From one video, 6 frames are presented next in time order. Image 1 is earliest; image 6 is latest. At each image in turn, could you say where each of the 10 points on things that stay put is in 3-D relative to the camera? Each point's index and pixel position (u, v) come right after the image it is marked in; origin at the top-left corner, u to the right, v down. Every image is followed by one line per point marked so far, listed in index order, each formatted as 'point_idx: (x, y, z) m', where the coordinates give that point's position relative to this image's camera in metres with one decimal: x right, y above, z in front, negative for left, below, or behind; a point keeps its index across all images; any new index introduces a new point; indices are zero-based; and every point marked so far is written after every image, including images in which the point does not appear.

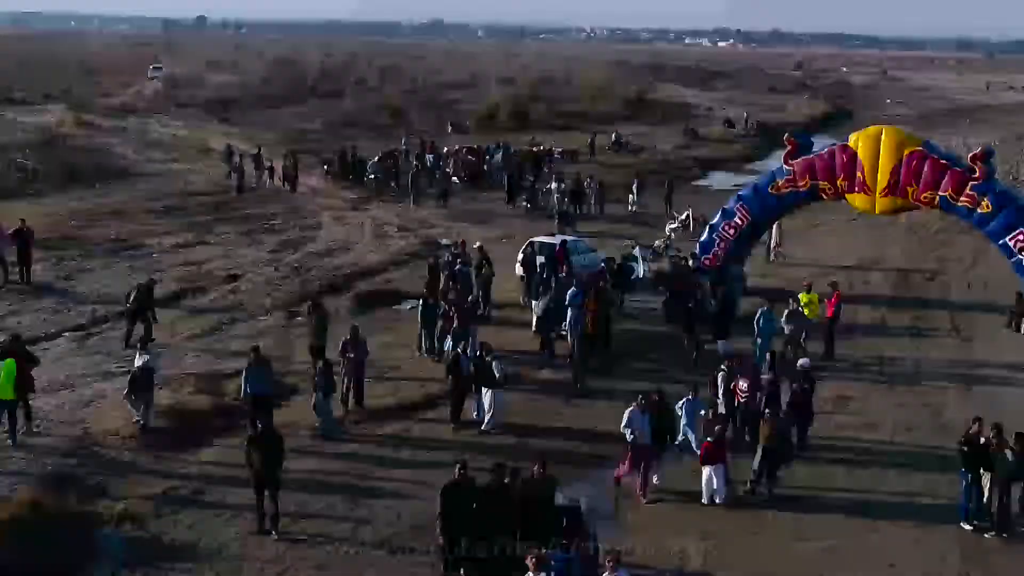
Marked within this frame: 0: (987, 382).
0: (+6.1, -1.2, +19.0) m
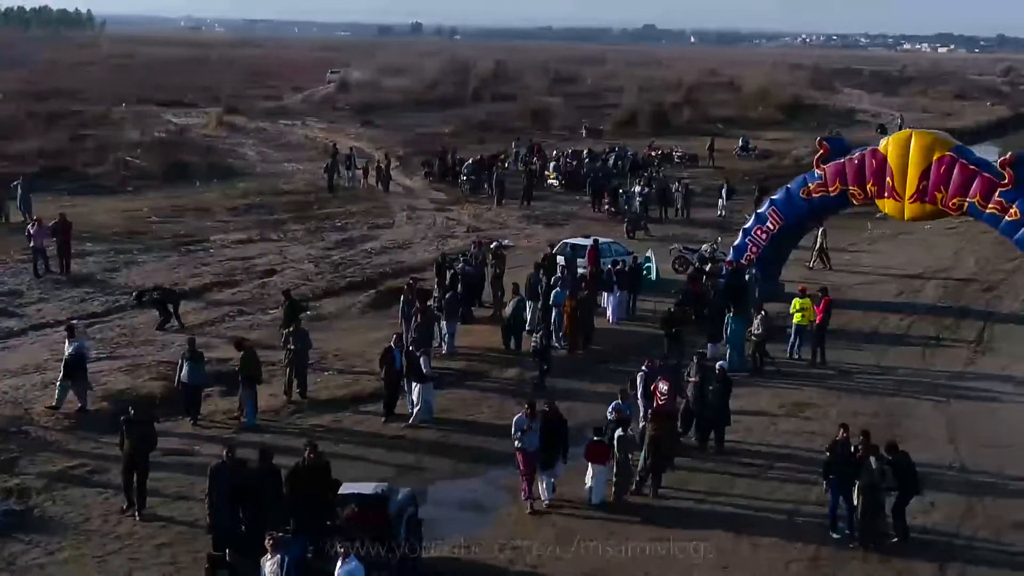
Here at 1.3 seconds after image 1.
0: (+5.7, -1.3, +18.4) m
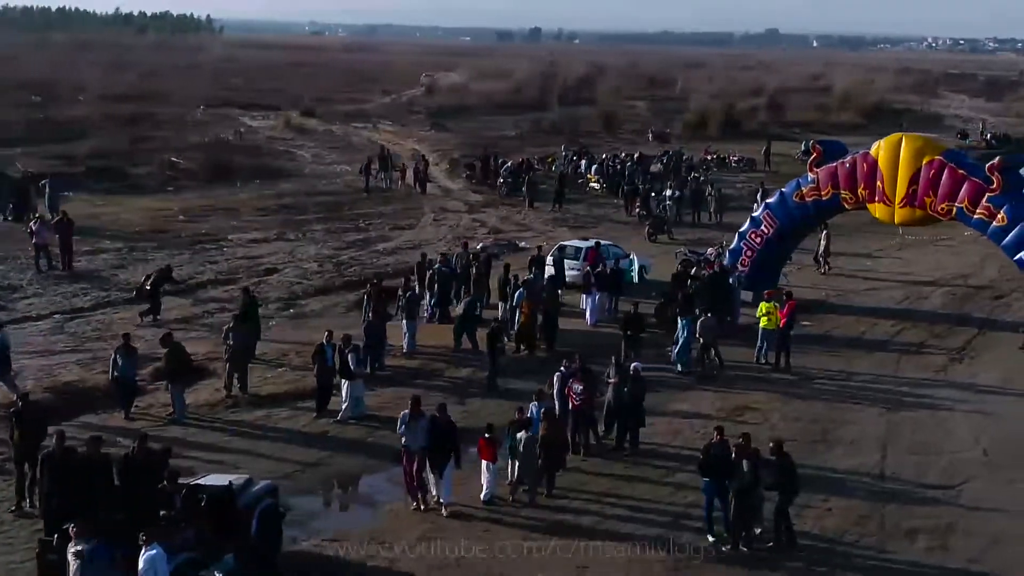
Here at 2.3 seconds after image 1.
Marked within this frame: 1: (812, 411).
0: (+5.0, -1.4, +18.1) m
1: (+3.5, -1.4, +17.4) m
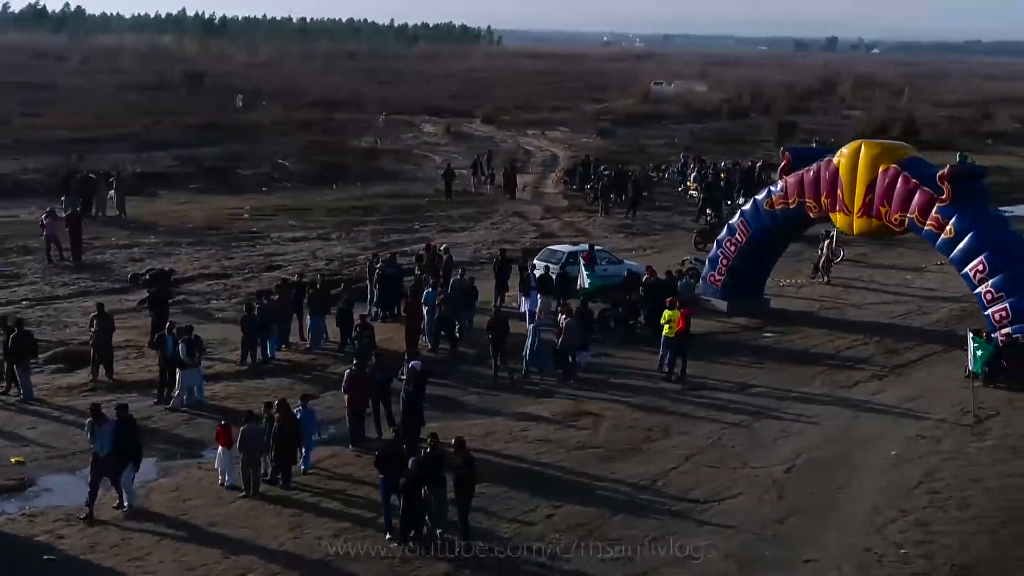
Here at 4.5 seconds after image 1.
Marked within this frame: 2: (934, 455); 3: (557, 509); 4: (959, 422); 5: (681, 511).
0: (+3.2, -1.5, +17.4) m
1: (+1.6, -1.5, +17.0) m
2: (+4.5, -1.8, +15.8) m
3: (+0.4, -2.0, +13.7) m
4: (+5.2, -1.6, +17.3) m
5: (+1.6, -2.1, +13.8) m
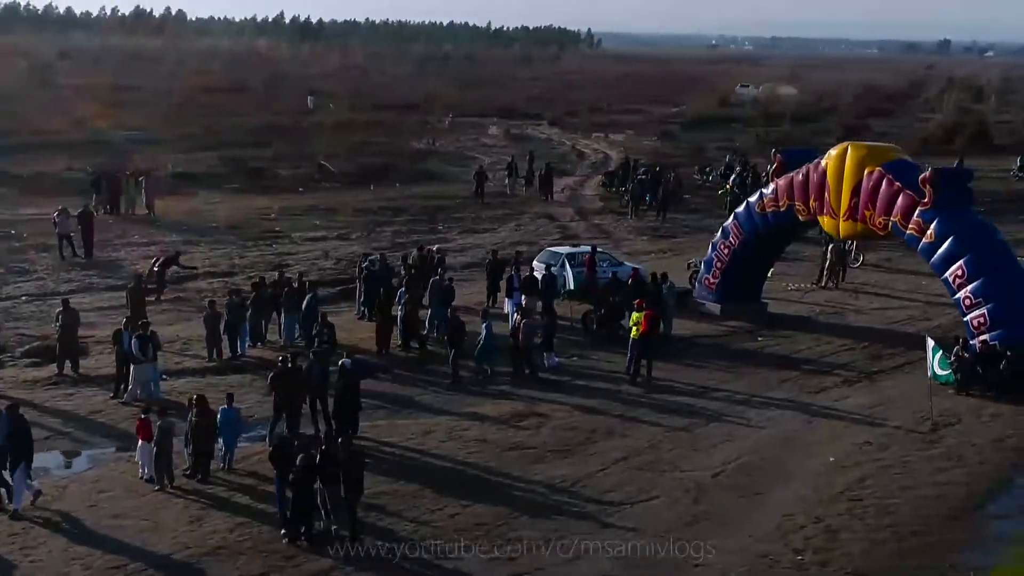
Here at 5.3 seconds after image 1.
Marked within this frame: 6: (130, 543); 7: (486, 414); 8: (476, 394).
0: (+2.6, -1.5, +17.2) m
1: (+1.0, -1.5, +16.9) m
2: (+3.8, -1.8, +15.5) m
3: (-0.4, -2.0, +13.7) m
4: (+4.6, -1.6, +17.0) m
5: (+0.7, -2.1, +13.7) m
6: (-3.2, -2.1, +12.5) m
7: (-0.3, -1.5, +17.3) m
8: (-0.4, -1.3, +18.3) m
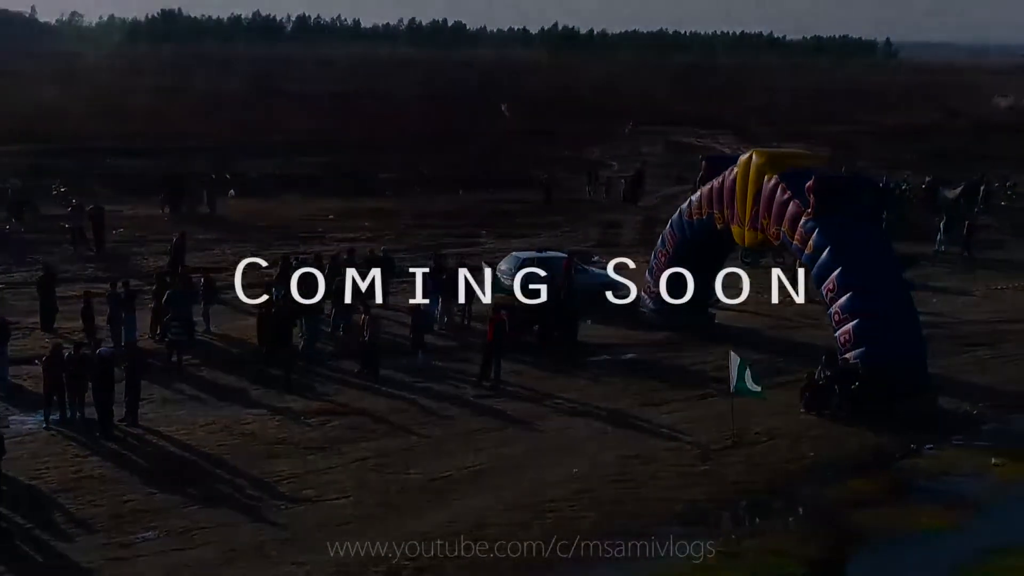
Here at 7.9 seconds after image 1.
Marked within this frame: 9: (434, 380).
0: (+0.2, -1.6, +16.9) m
1: (-1.4, -1.5, +16.9) m
2: (+1.0, -1.9, +15.0) m
3: (-3.5, -2.0, +14.0) m
4: (+2.2, -1.7, +16.3) m
5: (-2.3, -2.0, +13.8) m
6: (-6.4, -2.0, +13.4) m
7: (-2.6, -1.4, +17.5) m
8: (-2.5, -1.3, +18.6) m
9: (-1.0, -1.2, +19.2) m
